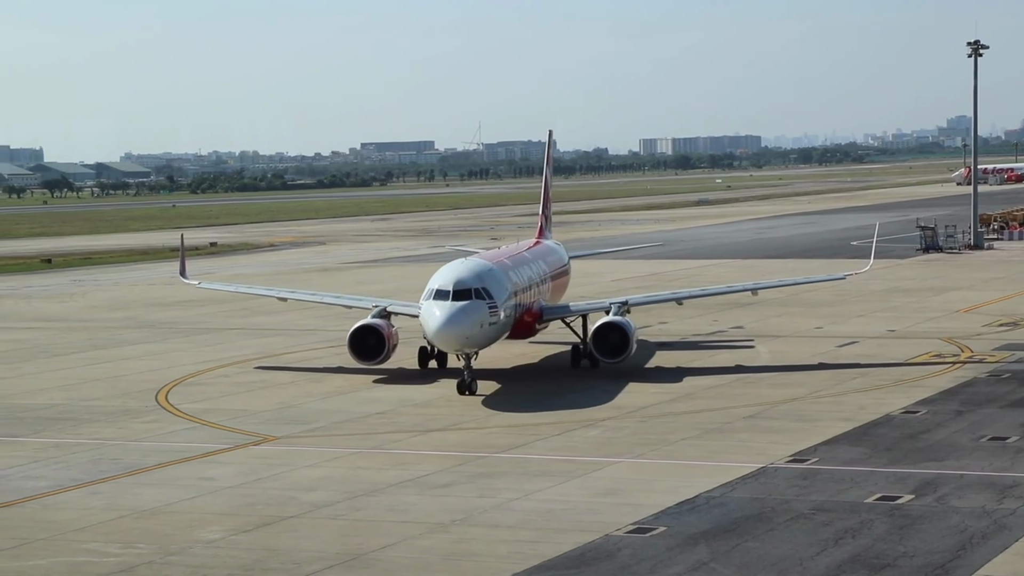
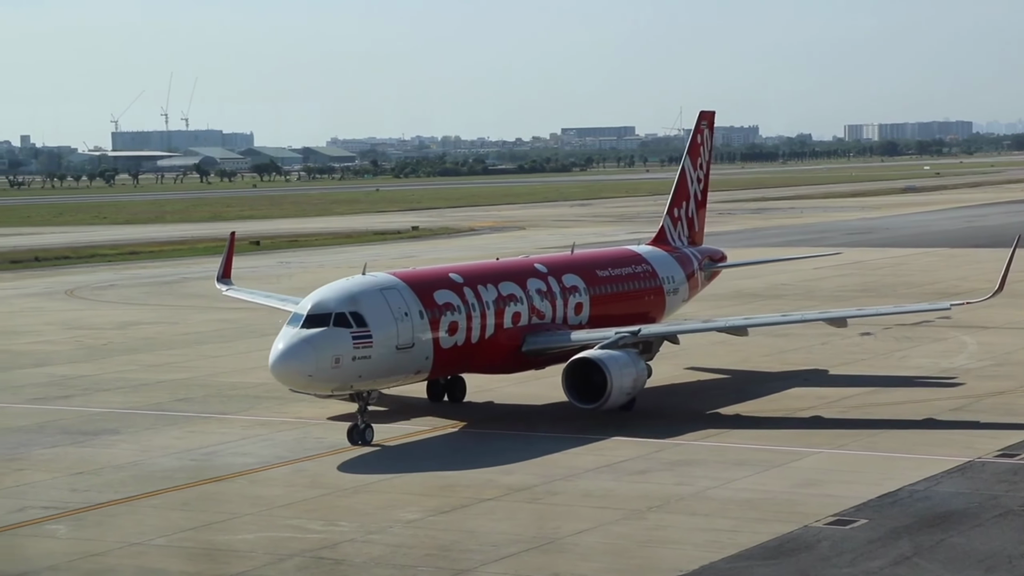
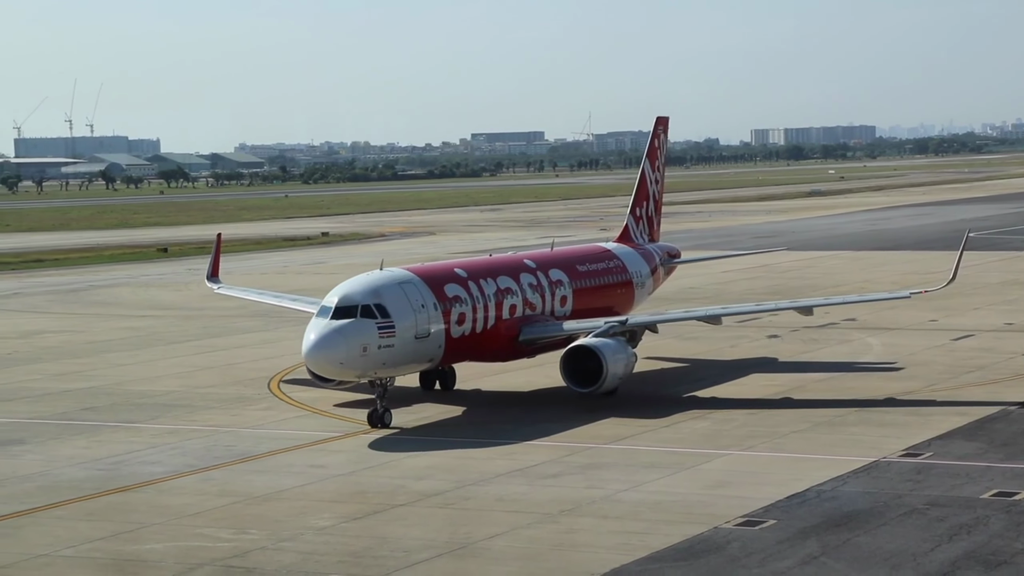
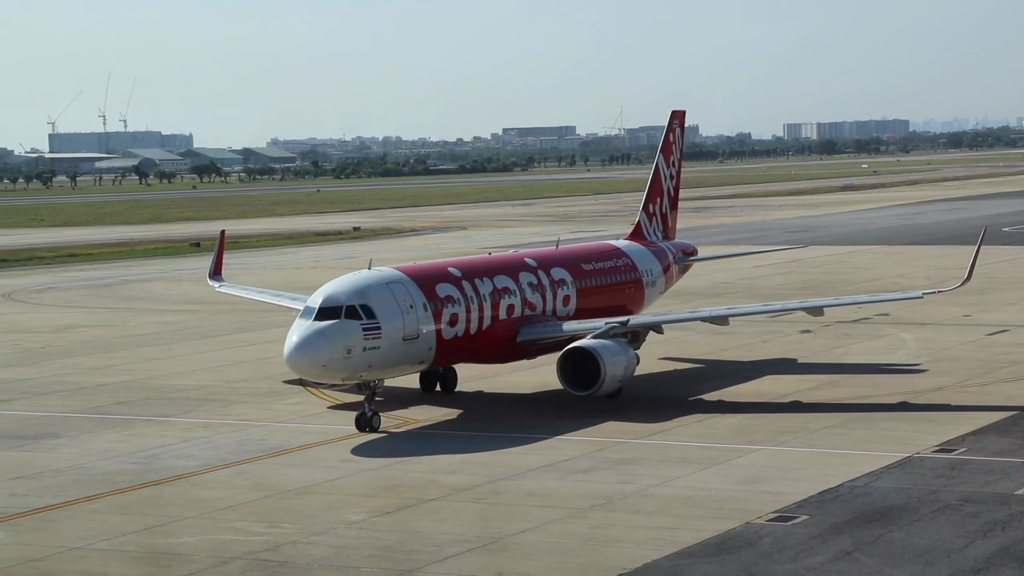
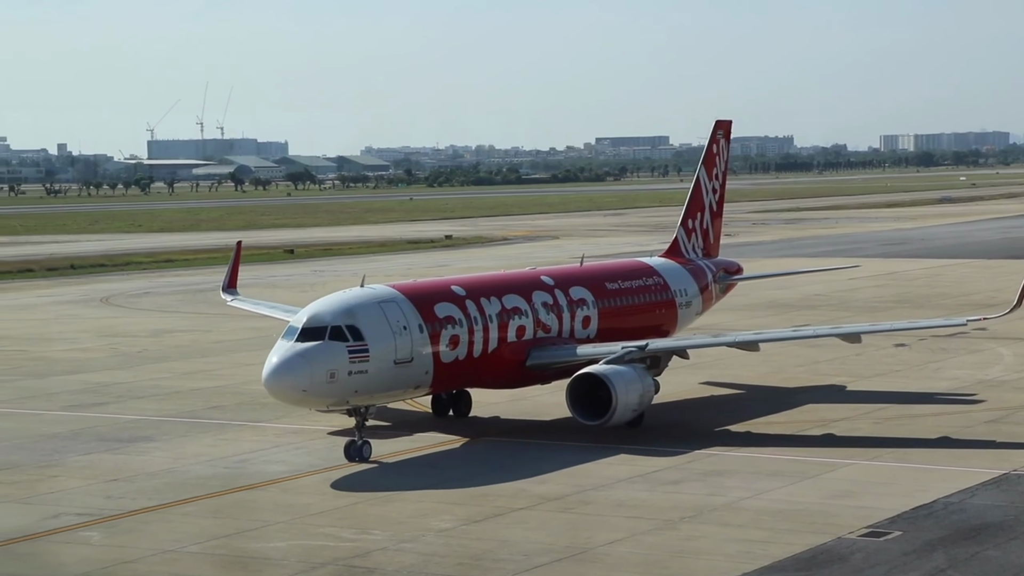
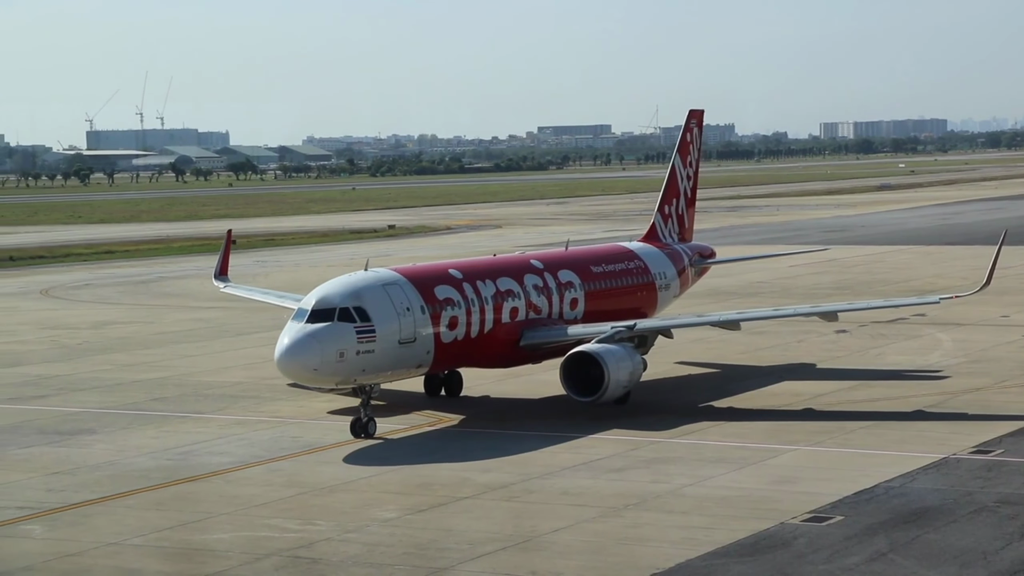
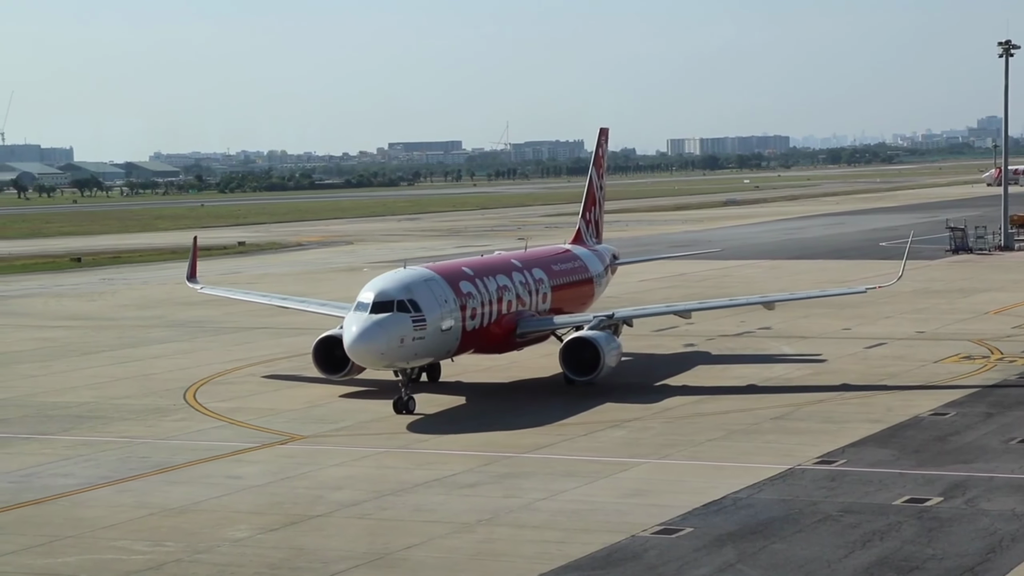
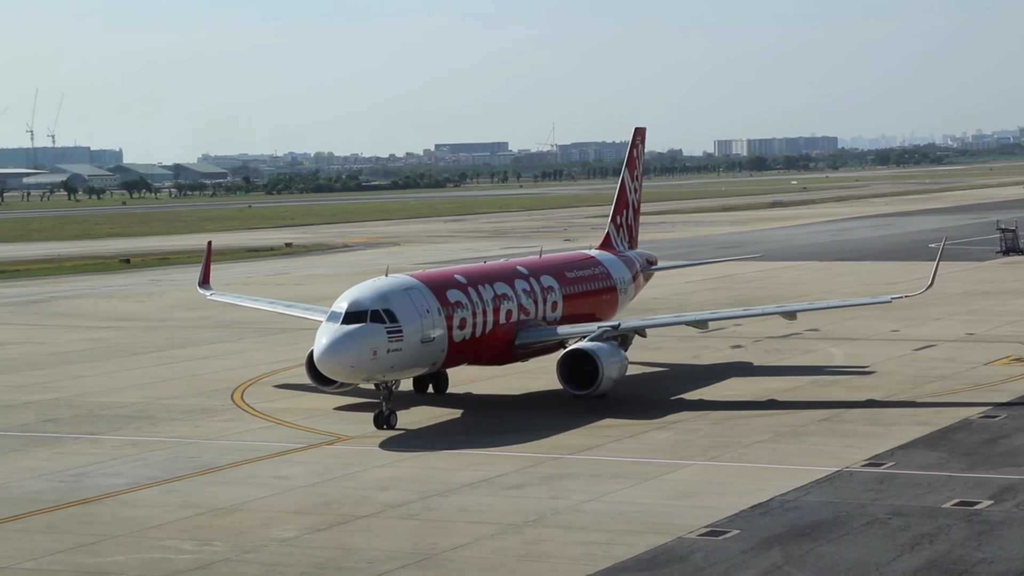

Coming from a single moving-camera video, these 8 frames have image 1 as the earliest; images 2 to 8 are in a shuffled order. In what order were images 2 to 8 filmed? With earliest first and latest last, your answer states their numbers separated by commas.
7, 8, 3, 4, 6, 2, 5
